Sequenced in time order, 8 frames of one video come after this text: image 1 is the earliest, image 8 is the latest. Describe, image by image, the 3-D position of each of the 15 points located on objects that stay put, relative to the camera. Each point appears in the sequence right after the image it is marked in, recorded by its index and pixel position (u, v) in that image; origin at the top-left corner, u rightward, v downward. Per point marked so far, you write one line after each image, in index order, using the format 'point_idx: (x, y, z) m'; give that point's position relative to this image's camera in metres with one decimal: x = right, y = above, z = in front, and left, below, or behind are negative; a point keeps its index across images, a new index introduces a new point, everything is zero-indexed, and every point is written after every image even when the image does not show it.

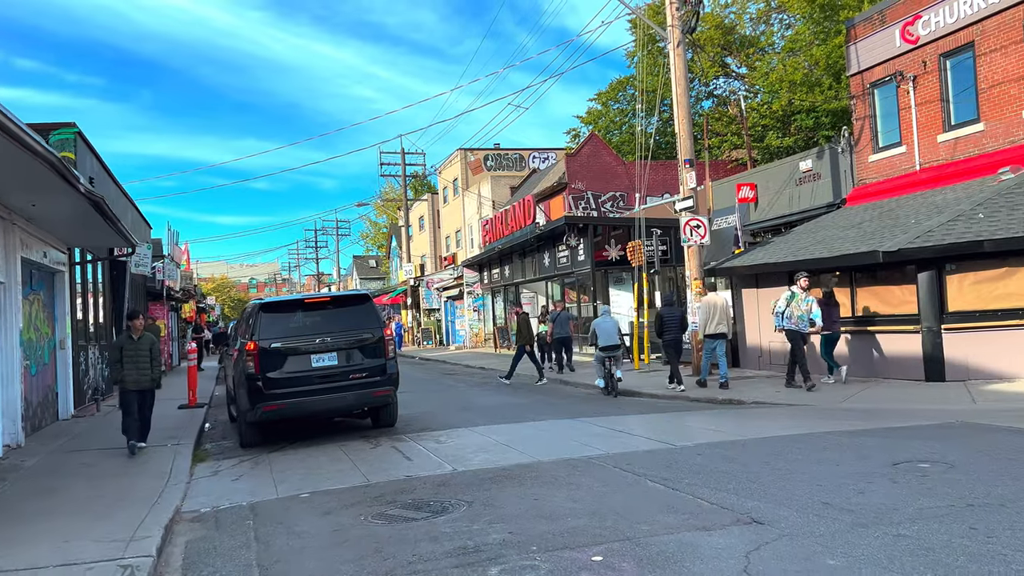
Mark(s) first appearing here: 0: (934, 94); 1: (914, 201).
0: (+6.9, +3.2, +14.6) m
1: (+6.4, +1.4, +14.1) m
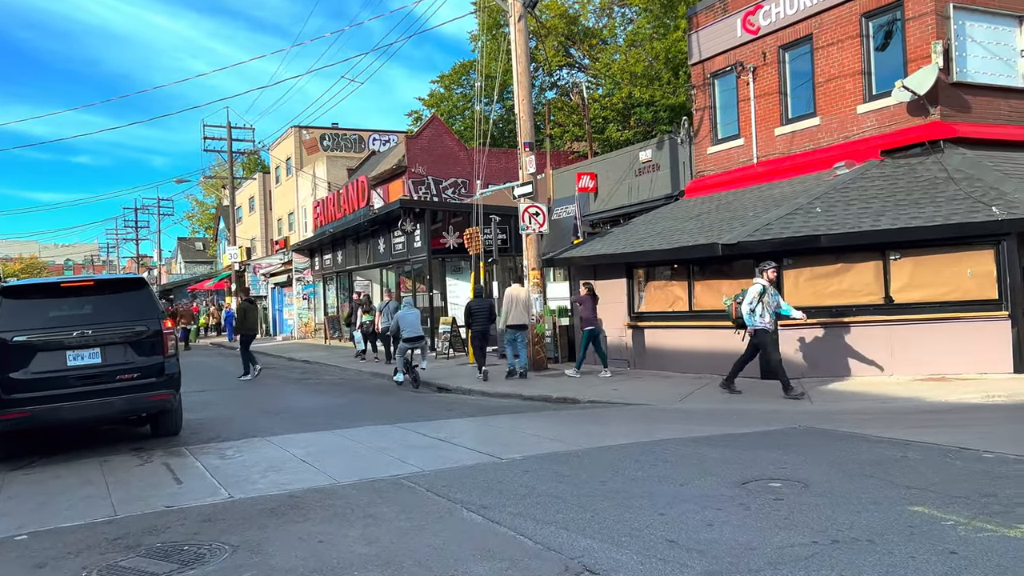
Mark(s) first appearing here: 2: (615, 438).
0: (+4.2, +3.3, +14.4) m
1: (+3.7, +1.5, +13.8) m
2: (+0.8, -1.2, +7.2) m
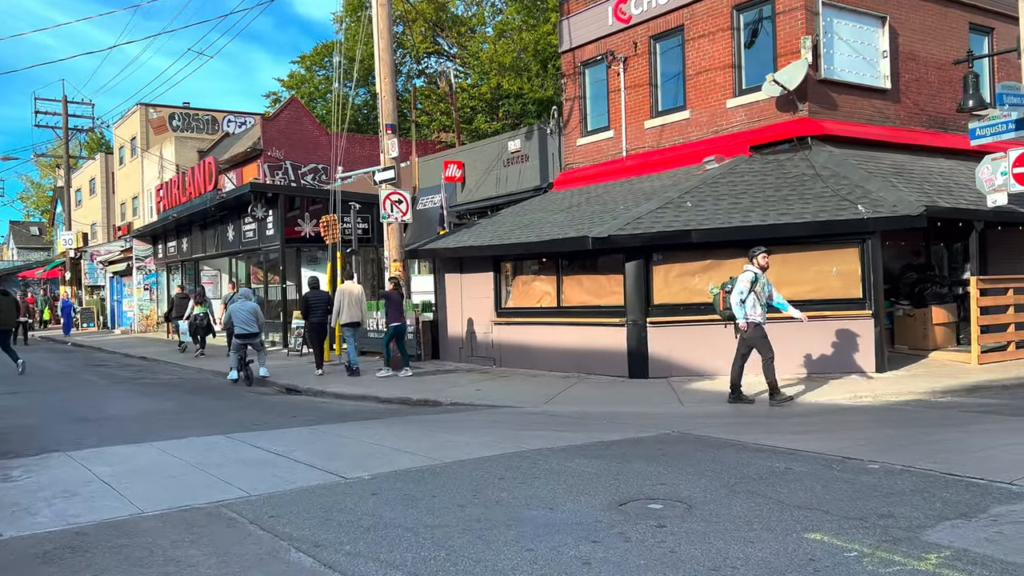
0: (+2.1, +3.3, +14.0) m
1: (+1.7, +1.5, +13.4) m
2: (-0.3, -1.2, +6.5) m
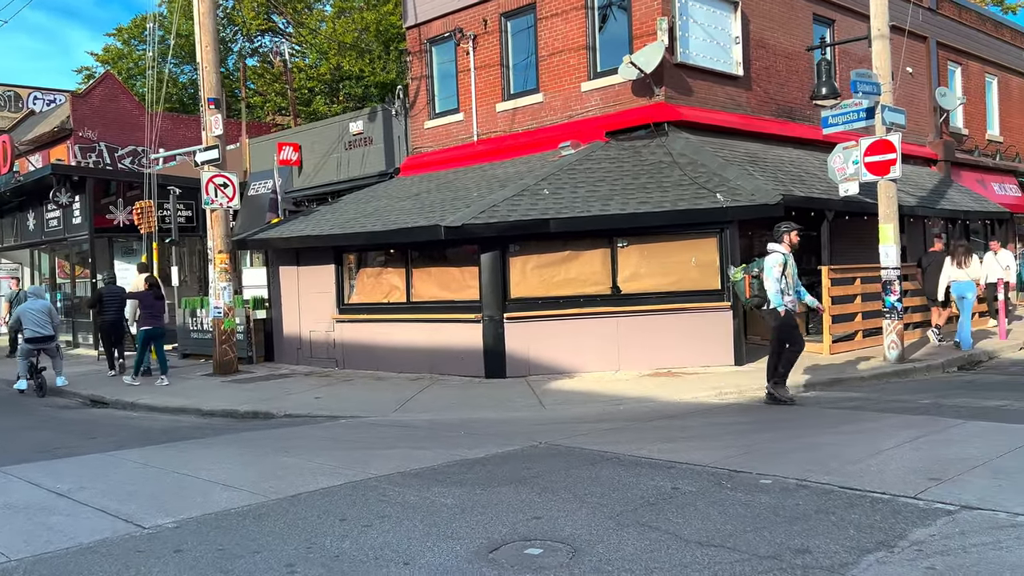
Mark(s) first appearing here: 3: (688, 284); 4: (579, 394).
0: (-0.3, +3.4, +13.2) m
1: (-0.6, +1.6, +12.6) m
2: (-1.2, -1.2, +5.4) m
3: (+2.1, 0.0, +10.3) m
4: (+0.7, -1.1, +9.0) m
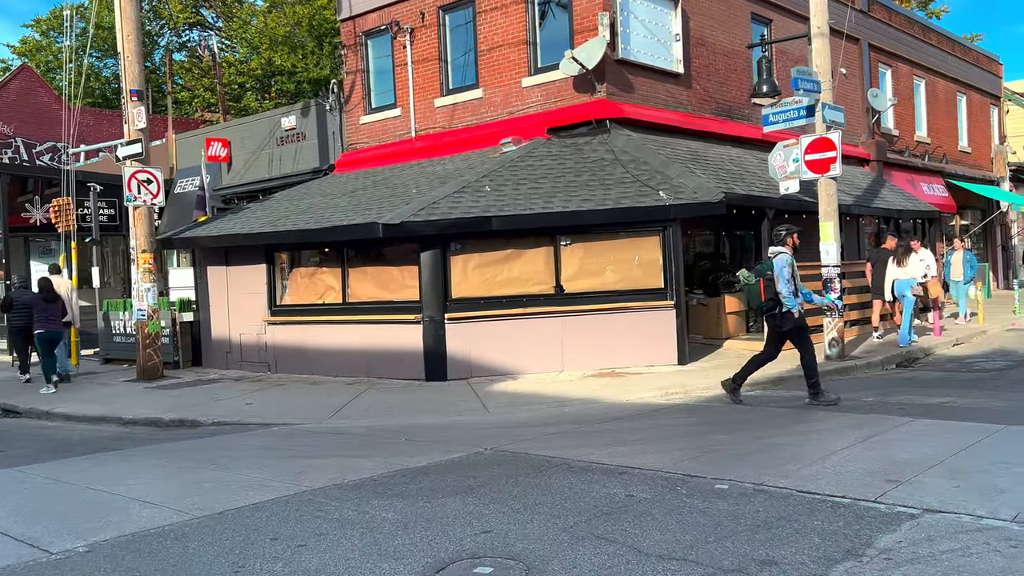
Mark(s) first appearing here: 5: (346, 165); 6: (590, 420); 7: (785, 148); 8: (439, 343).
0: (-1.2, +3.4, +12.9) m
1: (-1.4, +1.6, +12.2) m
2: (-1.5, -1.2, +5.1) m
3: (+1.4, +0.1, +10.2) m
4: (+0.1, -1.1, +8.7) m
5: (-2.6, +1.9, +13.9) m
6: (+0.6, -1.1, +7.2) m
7: (+3.3, +1.7, +10.6) m
8: (-0.8, -0.6, +10.0) m
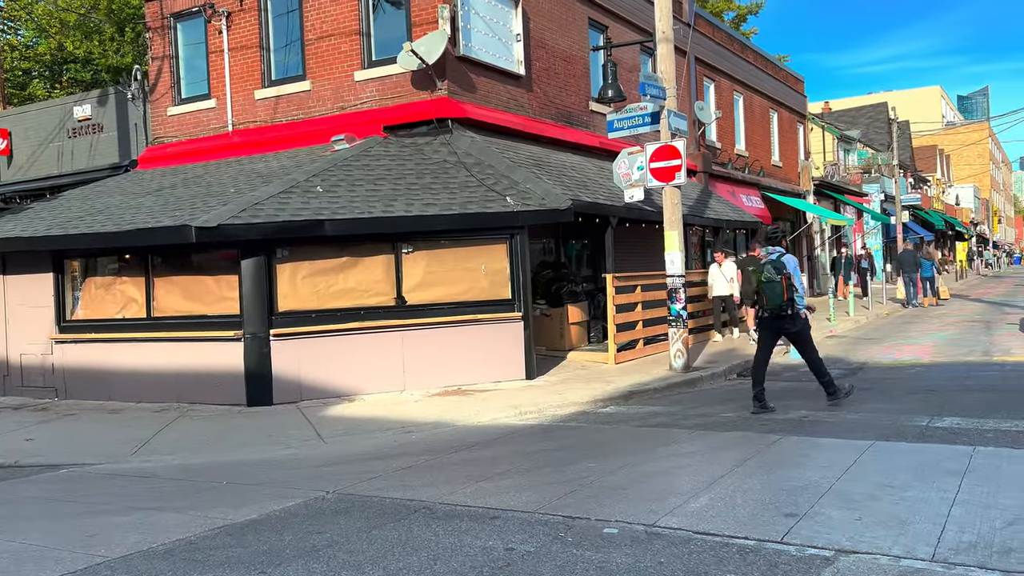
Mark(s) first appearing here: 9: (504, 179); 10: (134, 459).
0: (-3.4, +3.3, +11.7) m
1: (-3.5, +1.5, +11.0) m
2: (-2.2, -1.2, +3.9) m
3: (-0.4, -0.1, +9.5) m
4: (-1.3, -1.2, +7.8) m
5: (-5.1, +1.8, +12.4) m
6: (-0.5, -1.2, +6.5) m
7: (+1.4, +1.6, +10.3) m
8: (-2.5, -0.7, +8.9) m
9: (-0.1, +1.2, +9.8) m
10: (-2.8, -1.3, +6.6) m
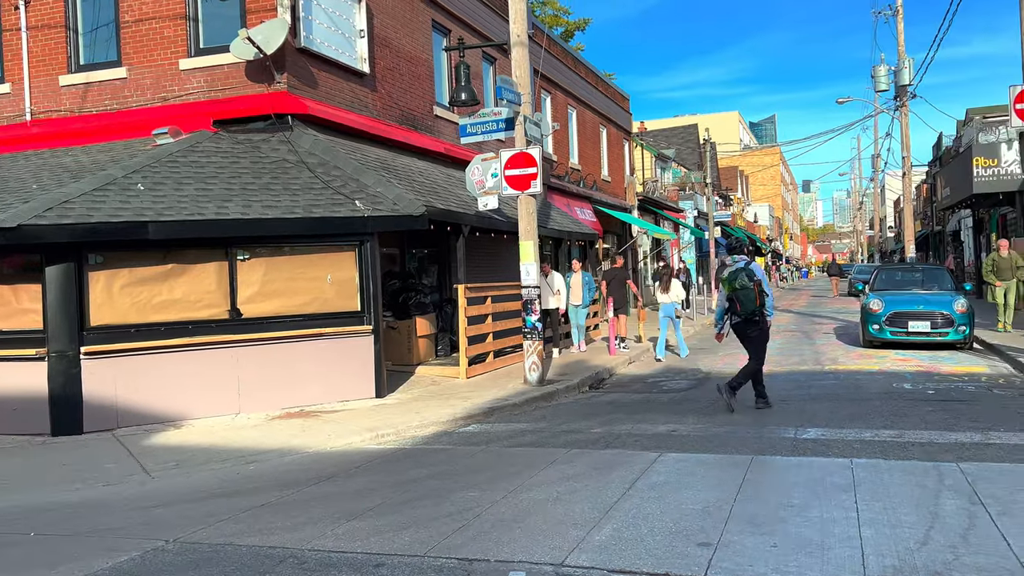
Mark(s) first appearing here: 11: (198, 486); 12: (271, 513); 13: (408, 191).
0: (-5.3, +3.2, +10.3) m
1: (-5.3, +1.4, +9.6) m
2: (-2.5, -1.3, +2.9) m
3: (-1.9, -0.2, +8.7) m
4: (-2.5, -1.3, +6.9) m
5: (-7.0, +1.6, +10.7) m
6: (-1.4, -1.2, +5.7) m
7: (-0.3, +1.4, +9.9) m
8: (-3.8, -0.8, +7.7) m
9: (-1.6, +1.1, +9.1) m
10: (-3.7, -1.3, +5.4) m
11: (-2.0, -1.3, +5.8) m
12: (-1.3, -1.2, +4.9) m
13: (-1.1, +1.0, +9.4) m
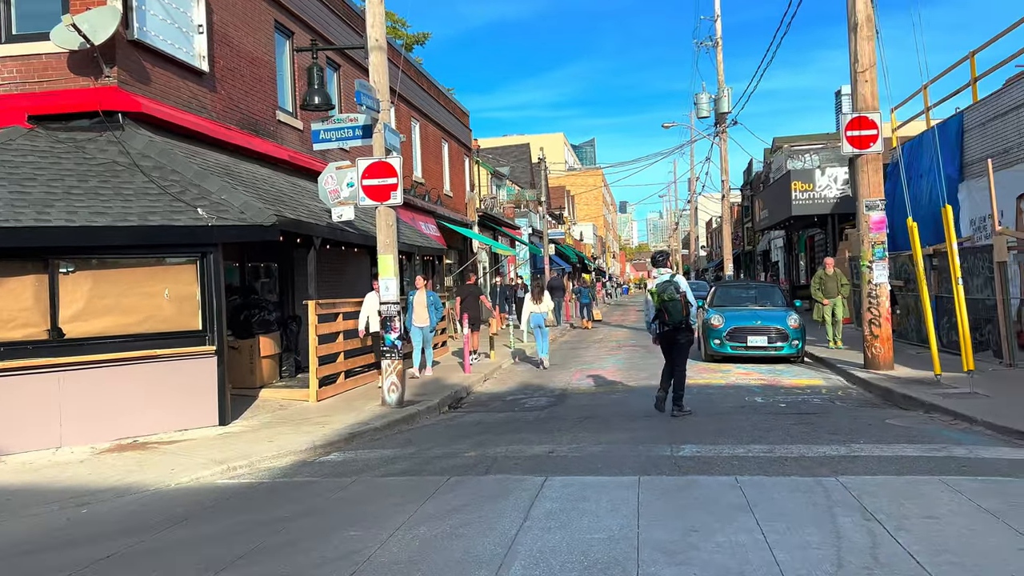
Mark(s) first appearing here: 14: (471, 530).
0: (-6.8, +3.0, +8.9) m
1: (-6.6, +1.2, +8.1) m
2: (-2.7, -1.3, +2.0) m
3: (-3.1, -0.3, +7.9) m
4: (-3.4, -1.4, +5.9) m
5: (-8.6, +1.5, +8.8) m
6: (-2.1, -1.3, +5.0) m
7: (-1.8, +1.3, +9.4) m
8: (-4.9, -1.0, +6.5) m
9: (-3.0, +0.9, +8.3) m
10: (-4.3, -1.4, +4.3) m
11: (-2.7, -1.4, +4.9) m
12: (-1.9, -1.3, +4.2) m
13: (-2.5, +0.9, +8.7) m
14: (-0.2, -1.2, +4.6) m
